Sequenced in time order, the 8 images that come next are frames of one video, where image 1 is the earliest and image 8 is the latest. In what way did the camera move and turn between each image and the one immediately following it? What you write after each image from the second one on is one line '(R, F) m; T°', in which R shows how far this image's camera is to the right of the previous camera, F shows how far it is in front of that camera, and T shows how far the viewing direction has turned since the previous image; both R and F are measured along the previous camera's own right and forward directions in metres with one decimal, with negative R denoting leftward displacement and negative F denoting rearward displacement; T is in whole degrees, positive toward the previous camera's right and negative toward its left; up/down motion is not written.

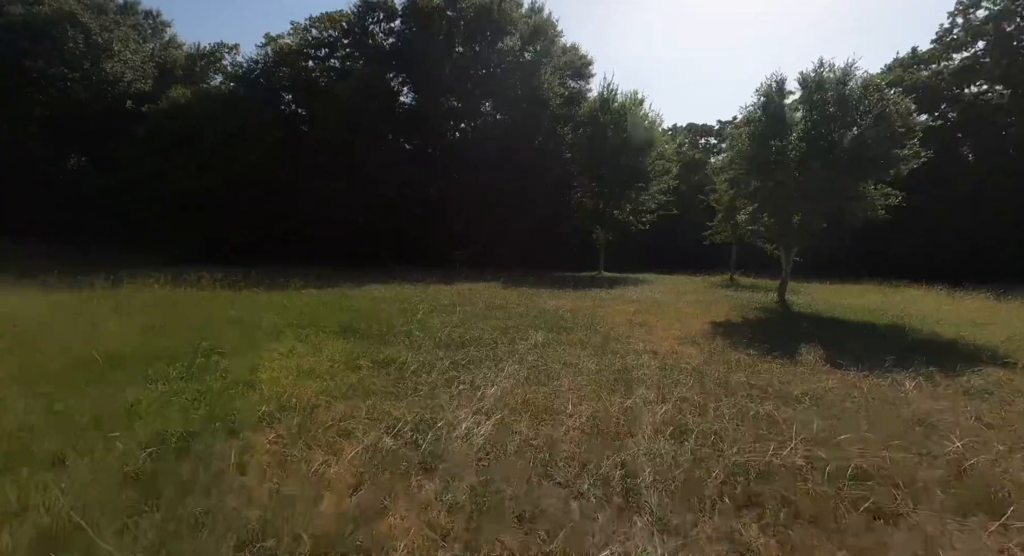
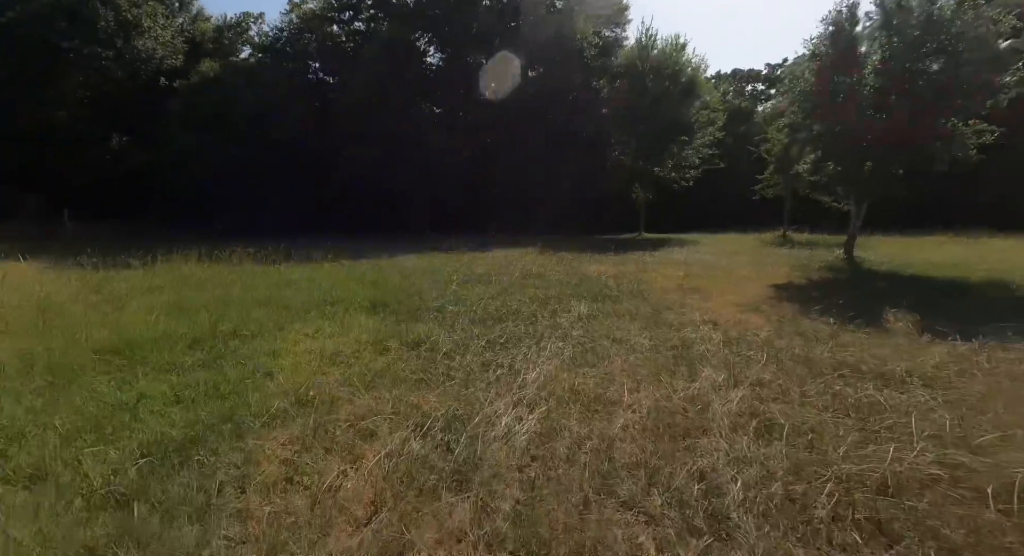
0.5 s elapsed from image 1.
(0.0, +0.5) m; -4°
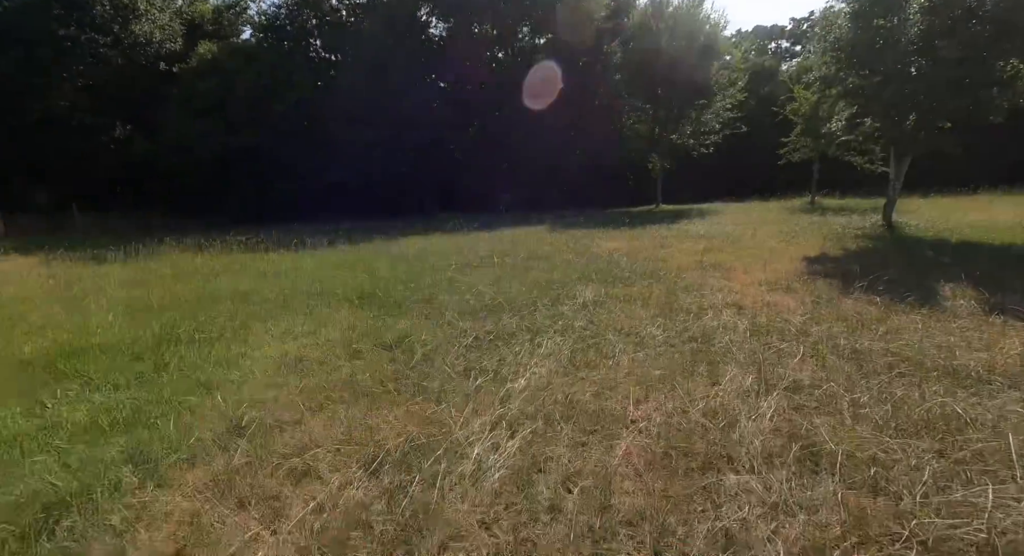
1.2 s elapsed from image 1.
(+0.2, +0.6) m; -2°
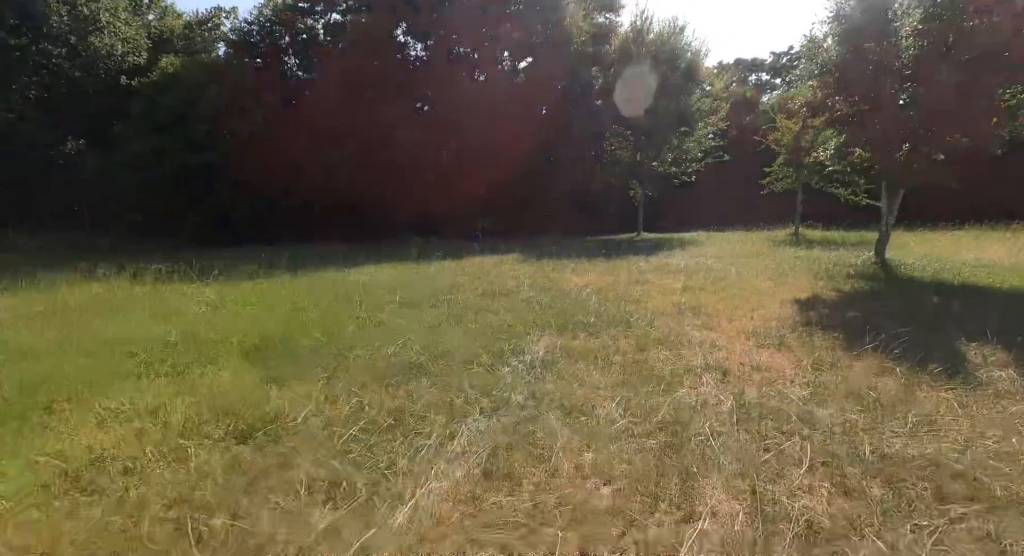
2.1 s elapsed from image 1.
(+0.4, +0.9) m; +2°
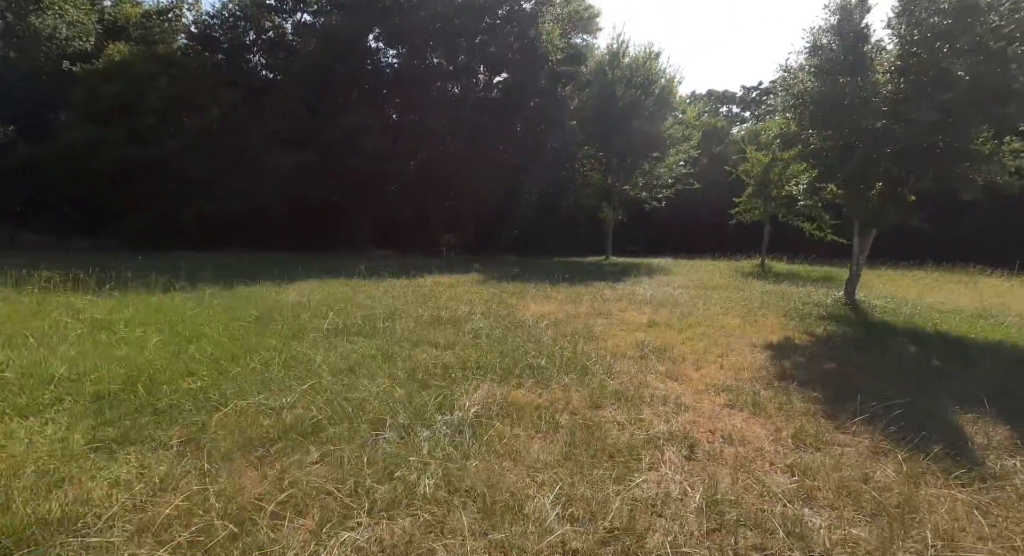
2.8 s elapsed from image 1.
(+0.3, +0.7) m; +3°
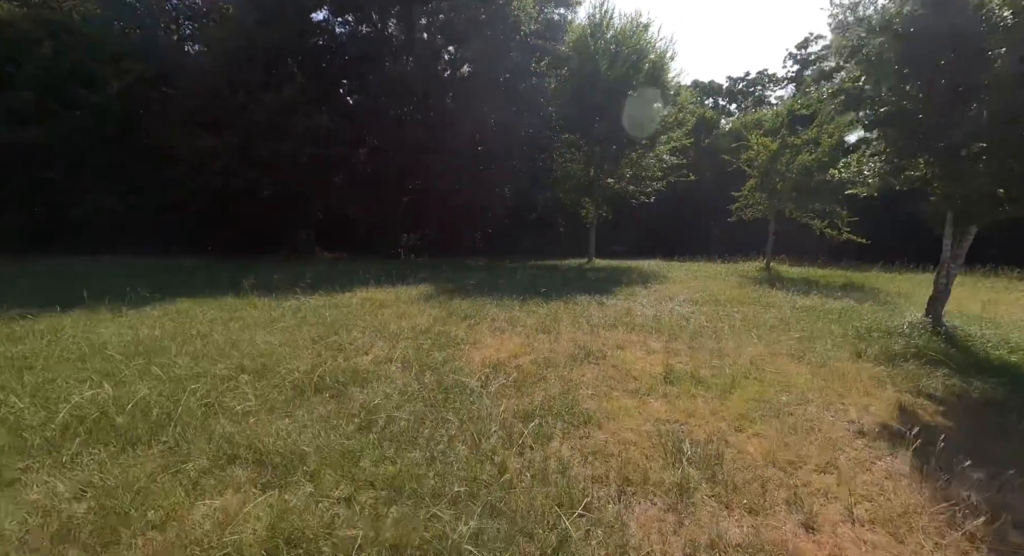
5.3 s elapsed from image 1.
(+0.4, +2.6) m; +2°
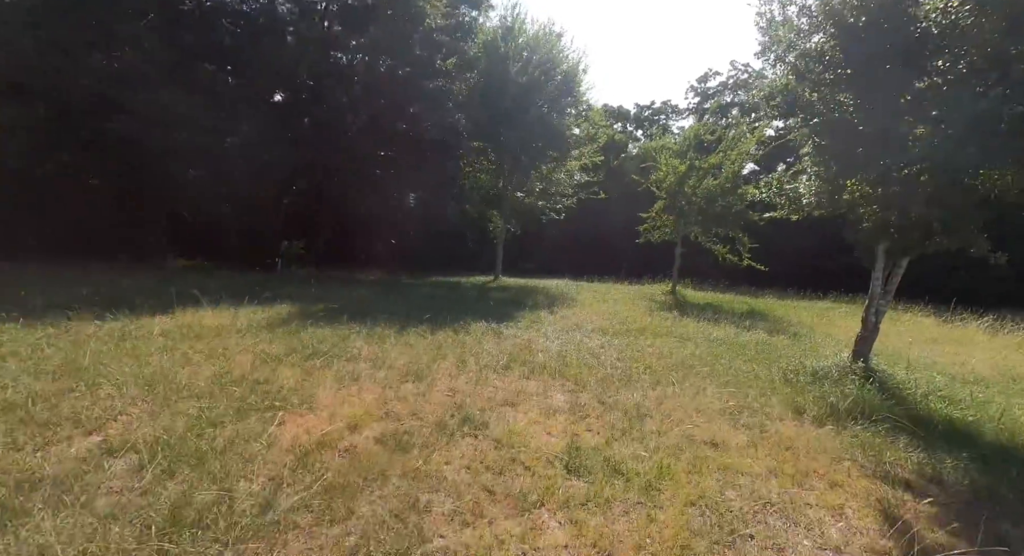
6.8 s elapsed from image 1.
(+0.5, +1.4) m; +10°
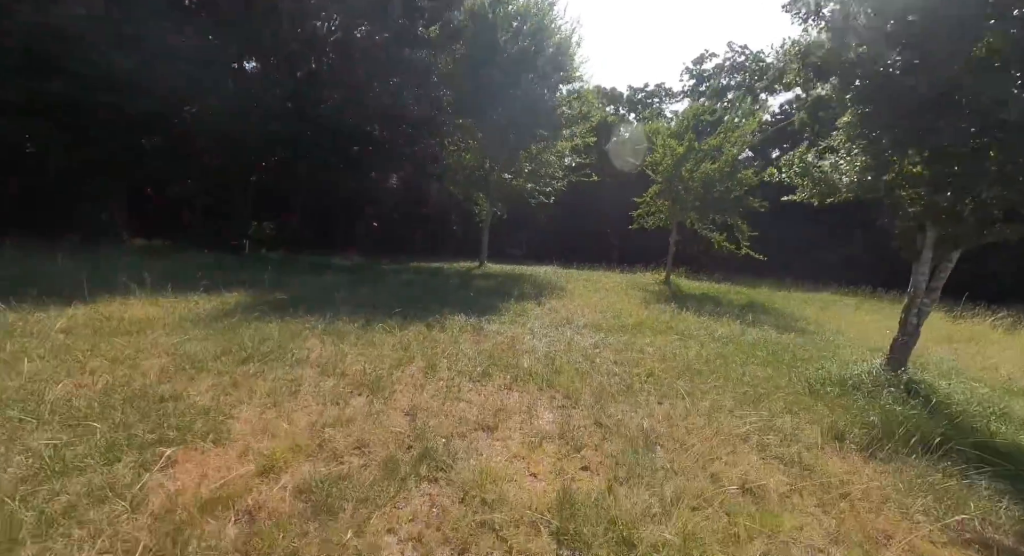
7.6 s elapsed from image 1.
(+0.1, +0.8) m; +1°
